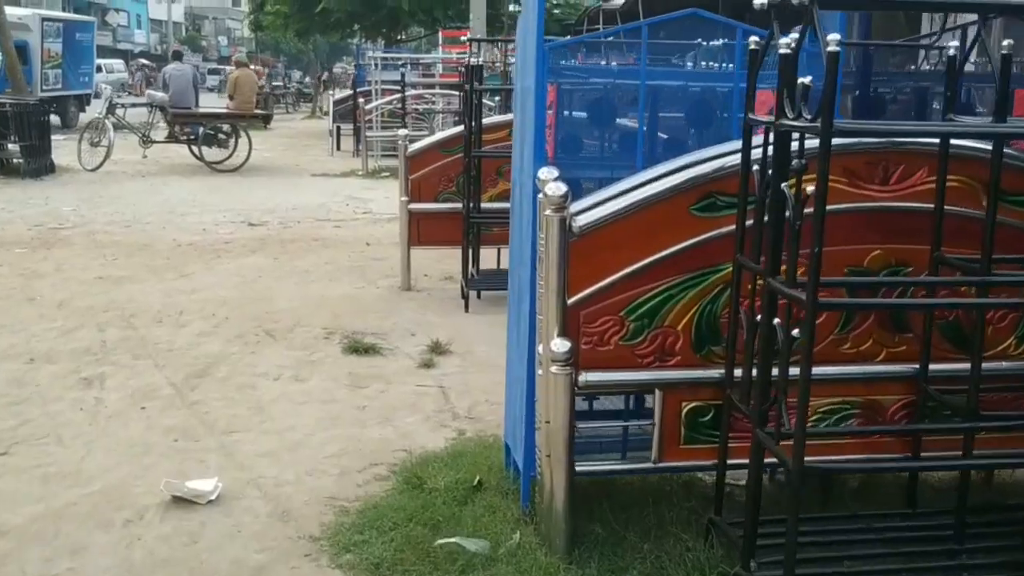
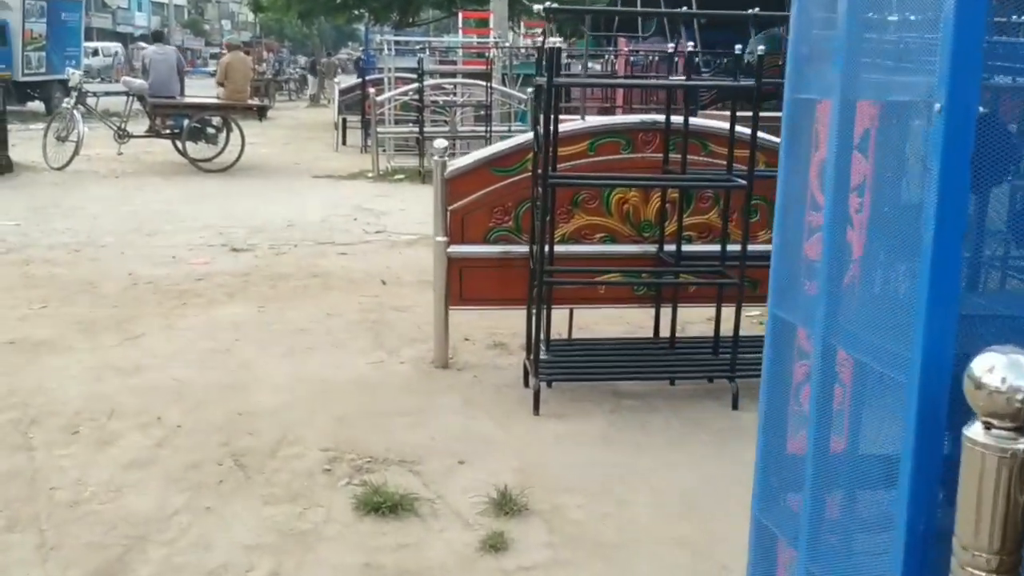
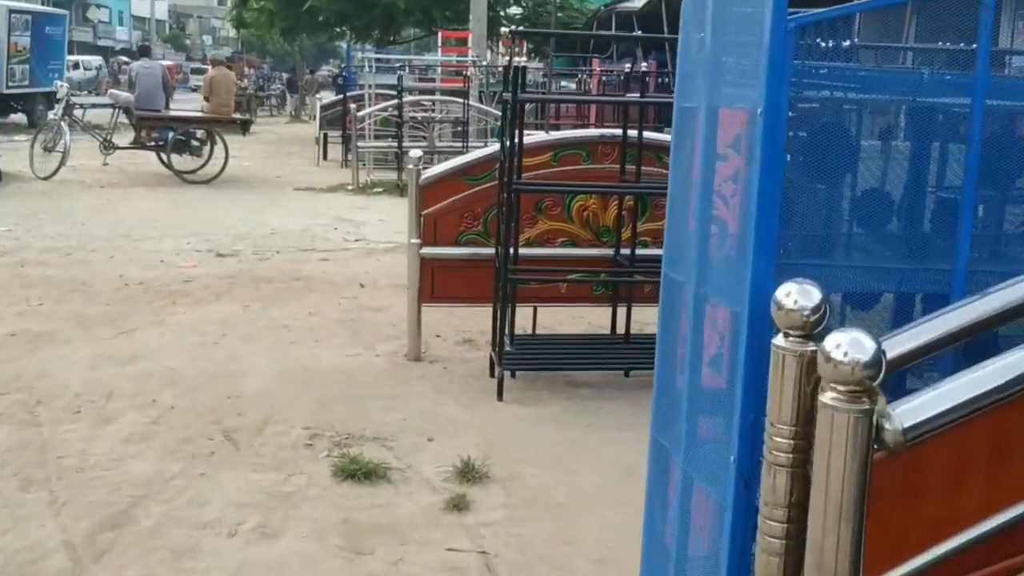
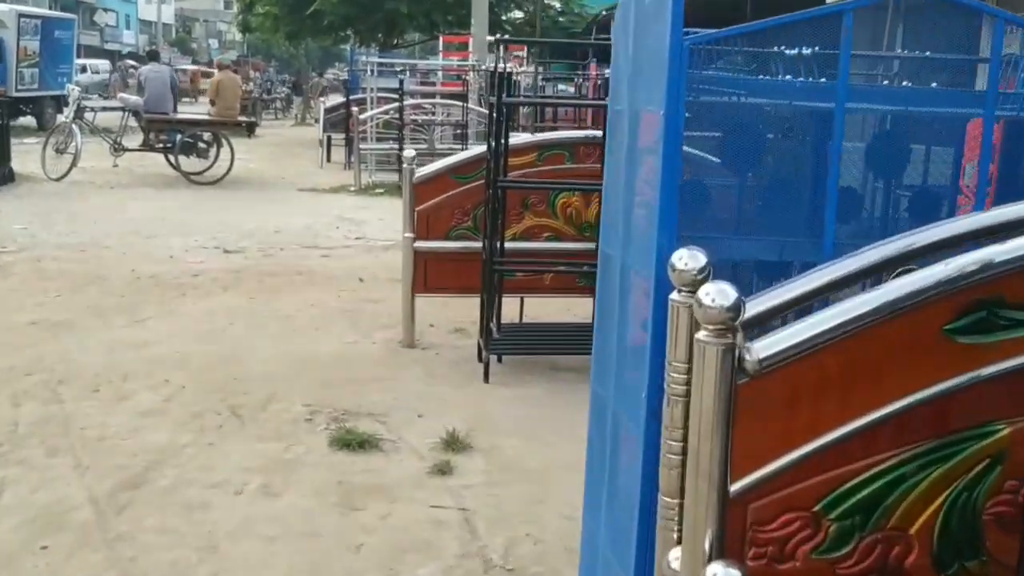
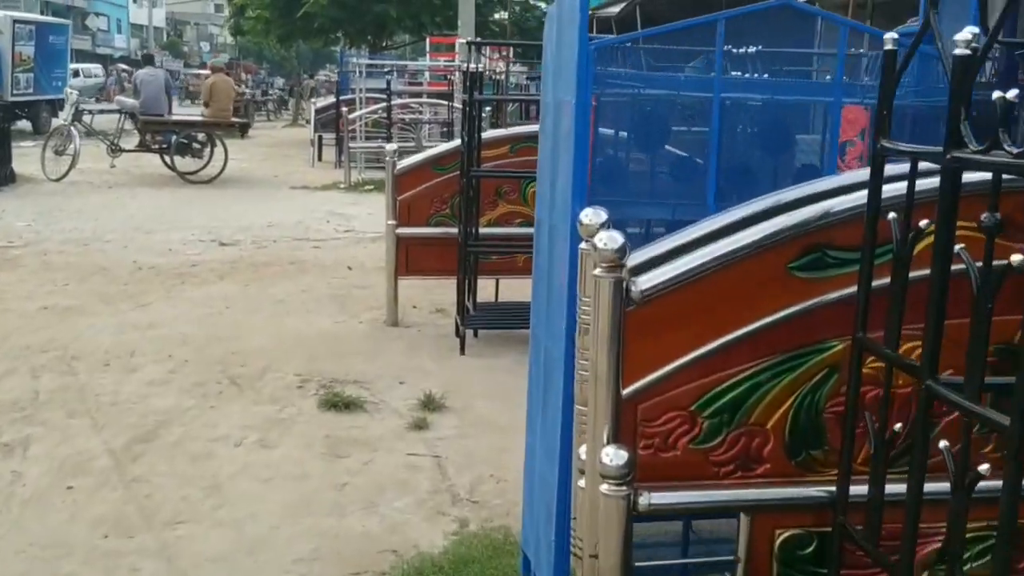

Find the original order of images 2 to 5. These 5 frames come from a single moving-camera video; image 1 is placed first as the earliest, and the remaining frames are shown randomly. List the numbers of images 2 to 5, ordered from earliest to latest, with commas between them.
5, 4, 3, 2
